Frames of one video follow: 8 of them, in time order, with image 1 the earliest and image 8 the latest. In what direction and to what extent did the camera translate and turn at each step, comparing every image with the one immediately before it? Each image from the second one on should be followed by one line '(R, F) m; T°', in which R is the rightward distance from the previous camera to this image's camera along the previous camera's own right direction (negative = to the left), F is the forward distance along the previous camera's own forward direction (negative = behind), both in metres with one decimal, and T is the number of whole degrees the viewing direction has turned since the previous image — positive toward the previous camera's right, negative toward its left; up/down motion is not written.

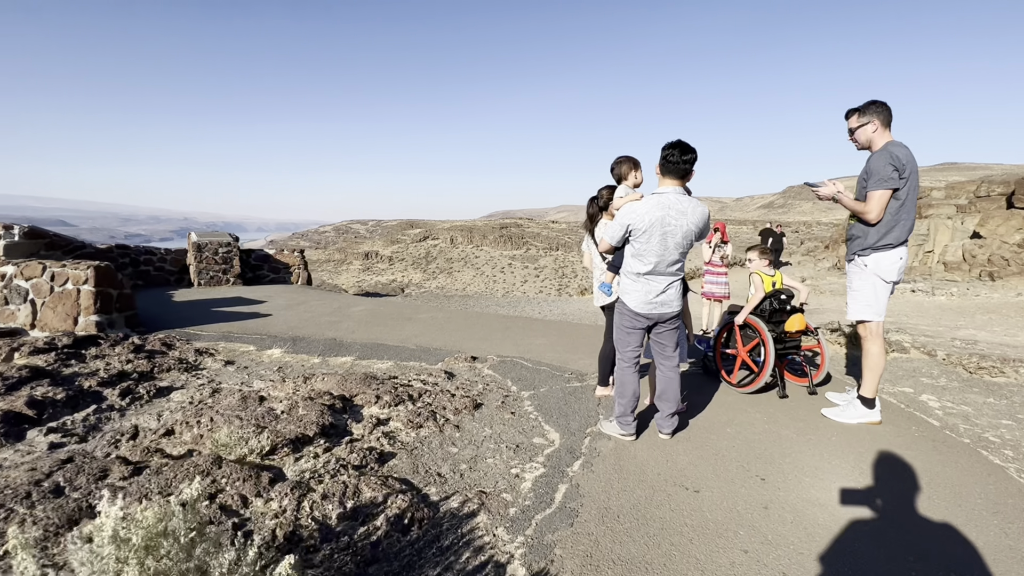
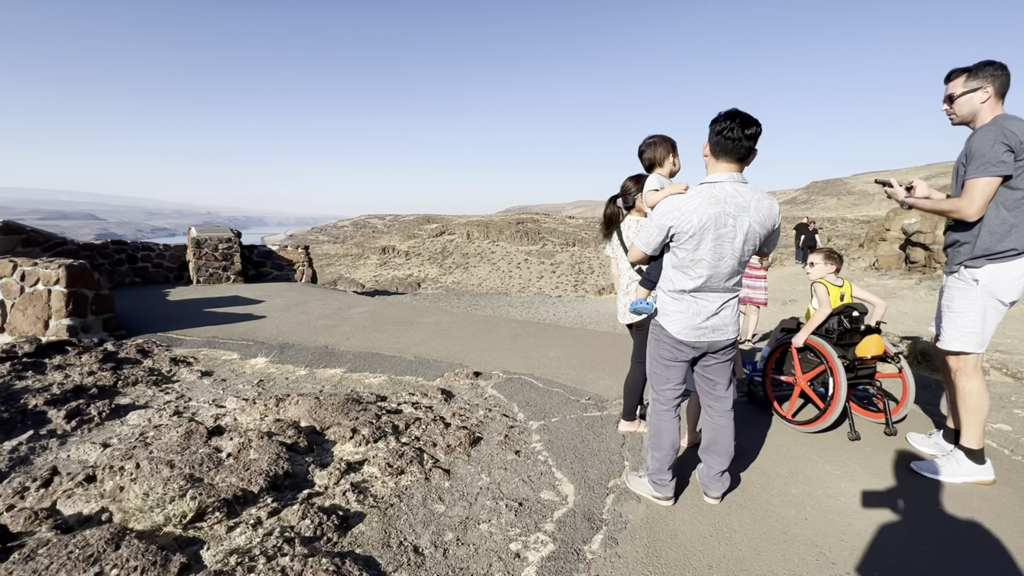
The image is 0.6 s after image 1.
(+0.1, +0.6) m; -2°
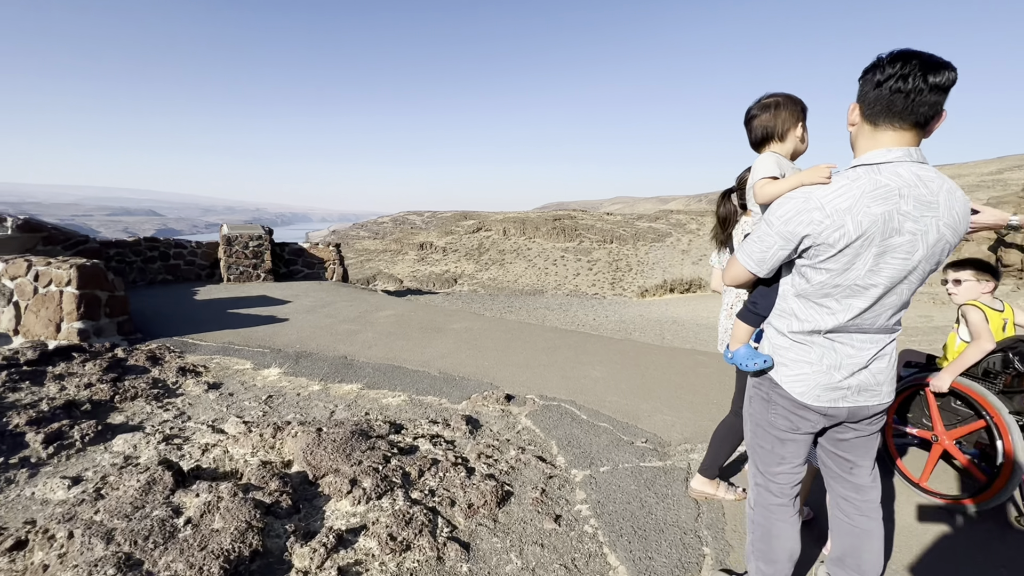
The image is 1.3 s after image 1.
(0.0, +0.6) m; -4°
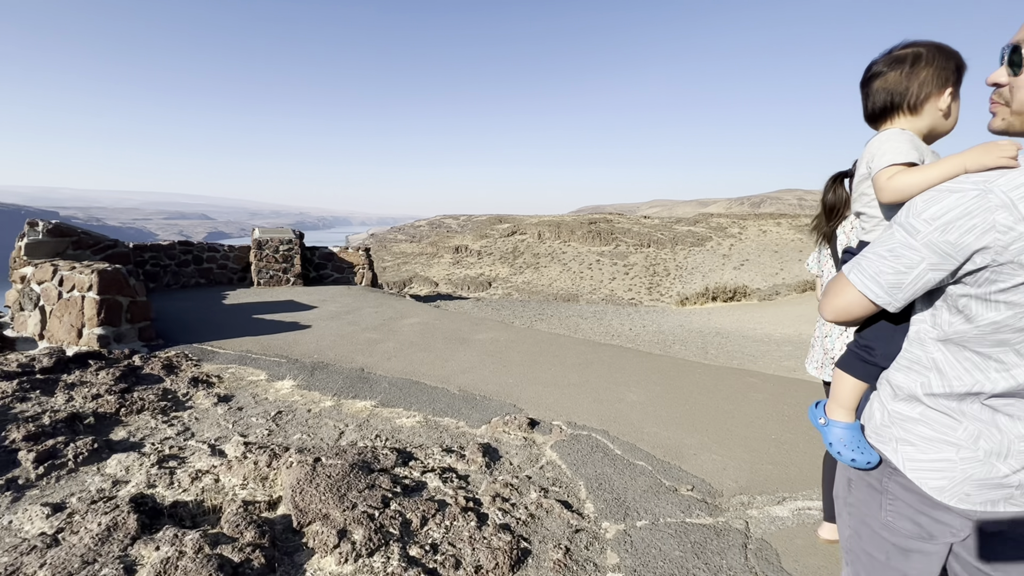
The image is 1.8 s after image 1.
(+0.1, +0.4) m; -4°
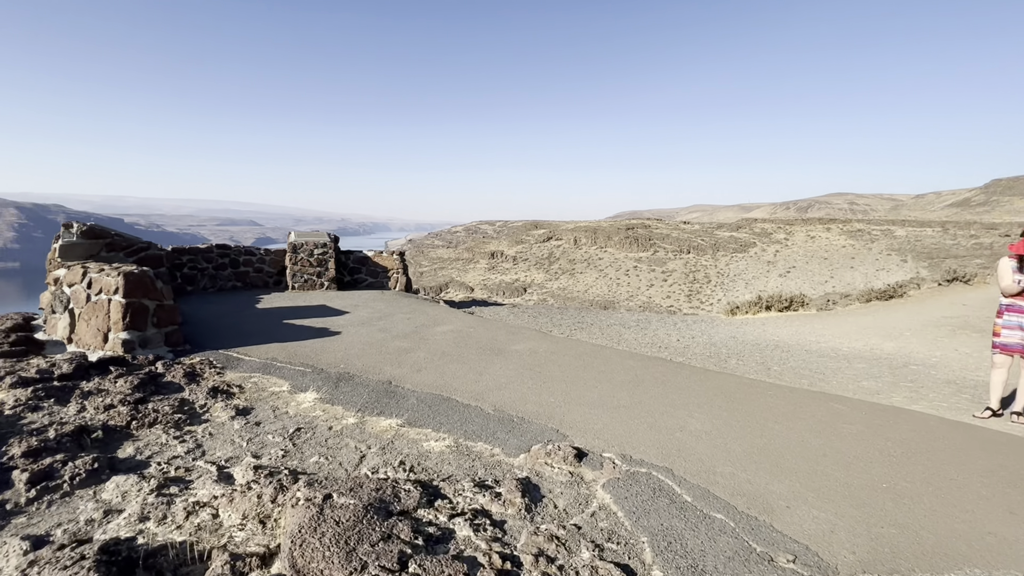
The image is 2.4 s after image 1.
(-0.1, +0.4) m; -4°
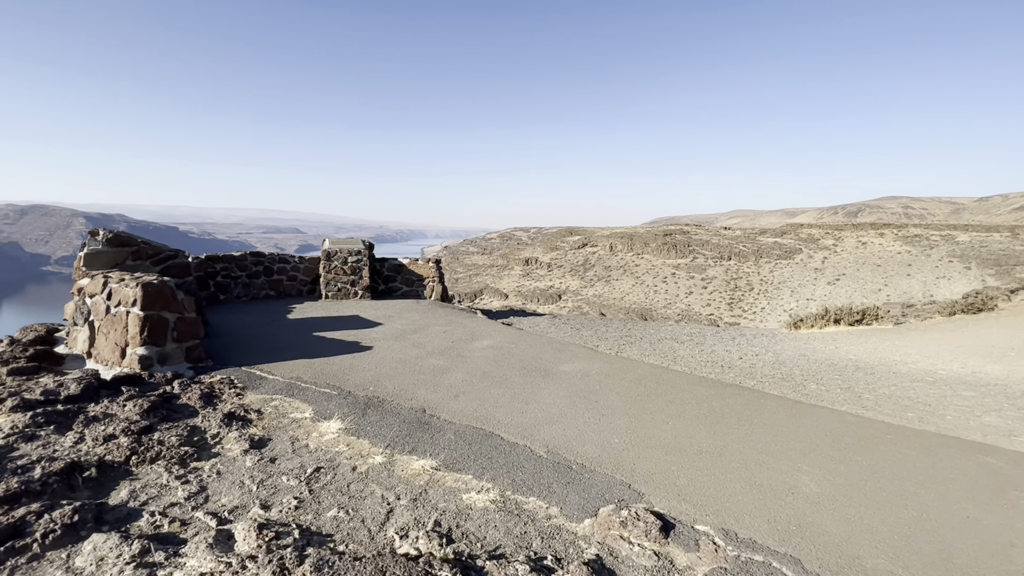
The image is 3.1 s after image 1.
(-0.1, +0.6) m; -4°
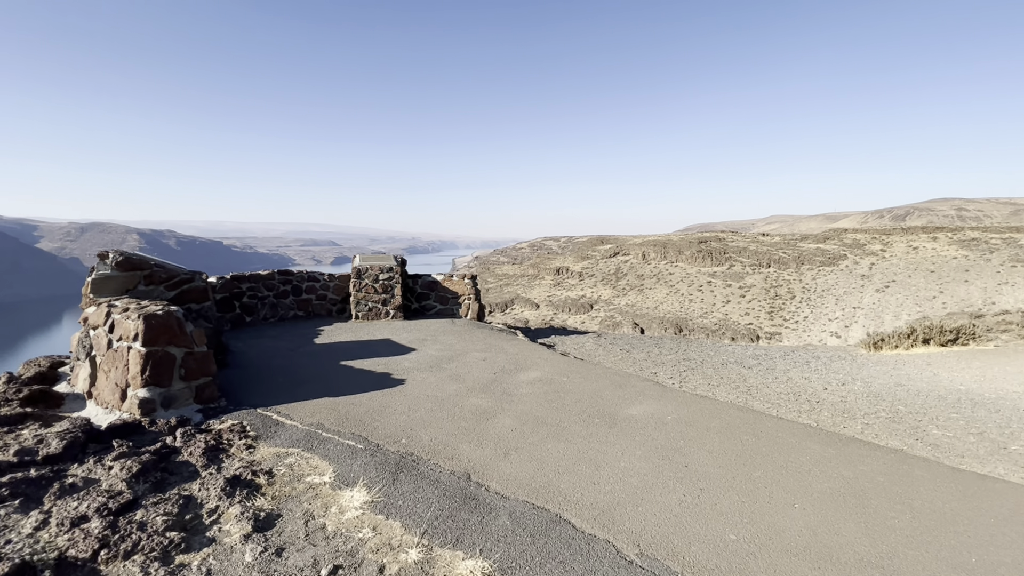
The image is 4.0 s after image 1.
(-0.2, +0.7) m; -4°
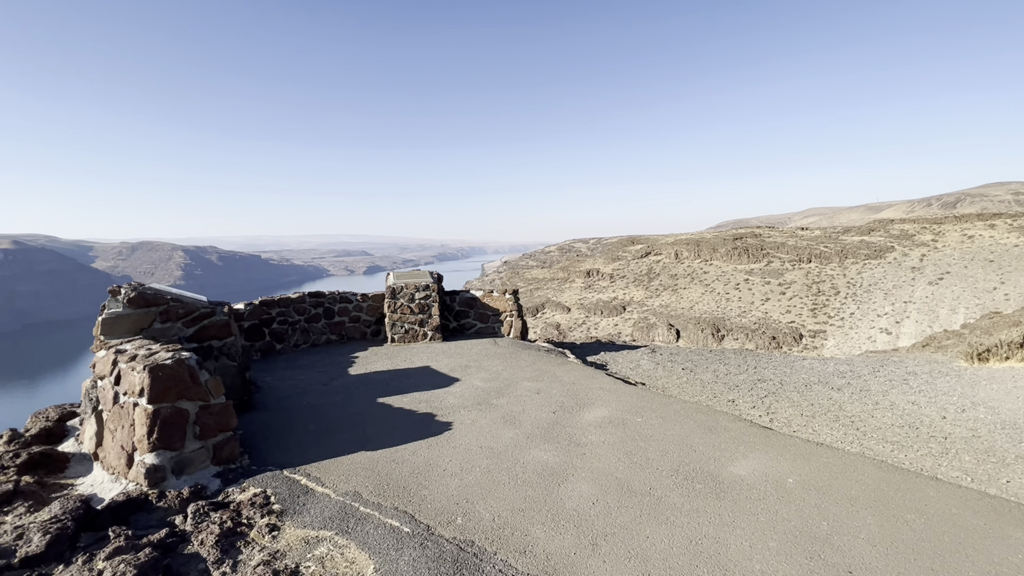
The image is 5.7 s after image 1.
(-0.3, +0.7) m; -4°
